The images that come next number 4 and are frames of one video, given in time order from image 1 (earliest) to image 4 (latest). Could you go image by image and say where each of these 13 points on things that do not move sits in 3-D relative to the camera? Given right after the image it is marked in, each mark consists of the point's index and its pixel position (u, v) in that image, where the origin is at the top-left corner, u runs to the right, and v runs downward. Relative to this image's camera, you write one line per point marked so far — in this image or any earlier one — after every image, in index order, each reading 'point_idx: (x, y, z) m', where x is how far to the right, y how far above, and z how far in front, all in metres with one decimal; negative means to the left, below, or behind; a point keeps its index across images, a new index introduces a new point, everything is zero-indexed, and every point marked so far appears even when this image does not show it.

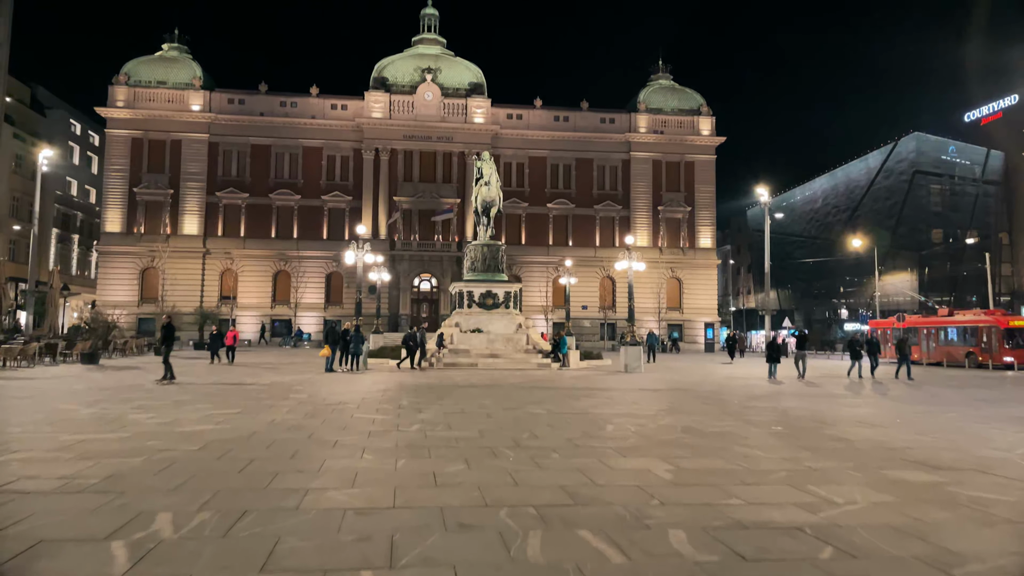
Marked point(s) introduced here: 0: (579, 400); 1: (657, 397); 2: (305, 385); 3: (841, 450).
0: (+1.4, -2.4, +14.7) m
1: (+3.3, -2.5, +15.8) m
2: (-5.3, -2.5, +17.7) m
3: (+4.5, -2.2, +9.5) m
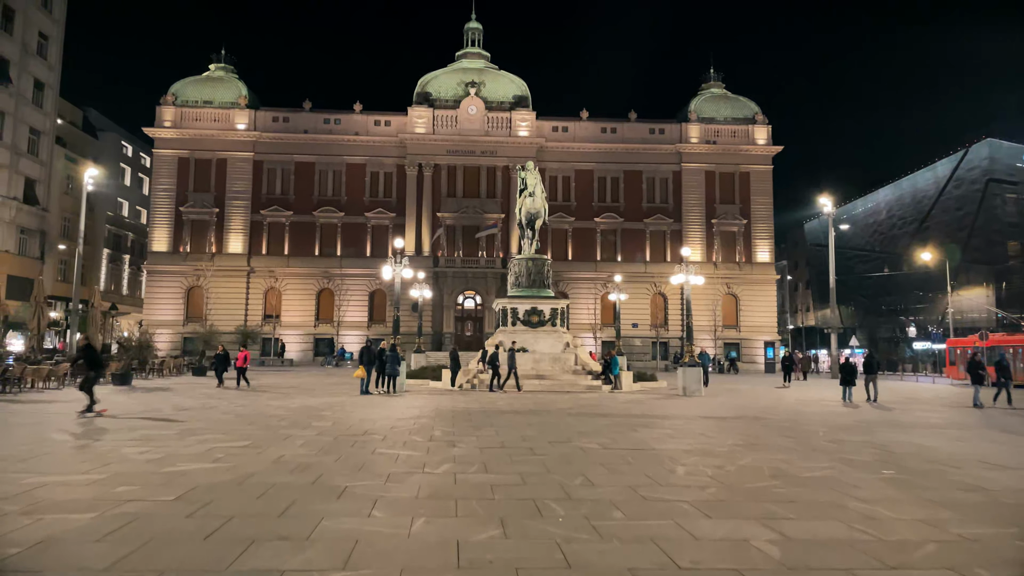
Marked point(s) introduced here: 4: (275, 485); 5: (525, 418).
0: (+2.3, -2.6, +12.8) m
1: (+4.2, -2.7, +13.7) m
2: (-4.2, -2.8, +16.2) m
3: (+5.0, -2.3, +7.3) m
4: (-2.6, -2.1, +7.5) m
5: (+0.3, -2.7, +14.7) m
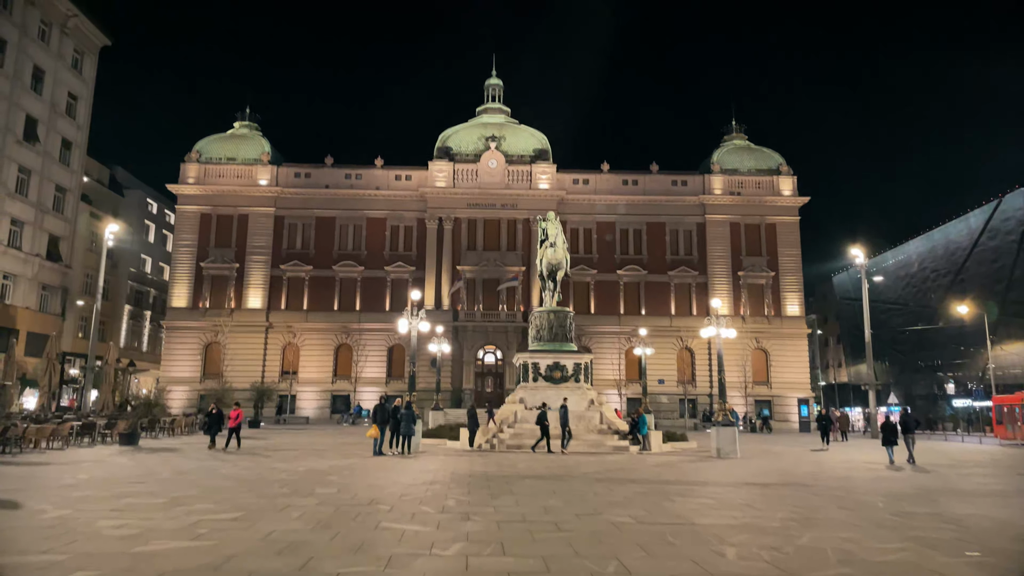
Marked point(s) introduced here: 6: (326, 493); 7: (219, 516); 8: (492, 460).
0: (+2.7, -3.5, +11.4) m
1: (+4.6, -3.7, +12.3) m
2: (-3.7, -4.0, +15.0) m
3: (+5.2, -2.7, +6.0) m
4: (-2.4, -2.6, +6.4) m
5: (+0.7, -3.8, +13.5) m
6: (-3.1, -3.4, +11.7) m
7: (-3.9, -3.0, +9.3) m
8: (-0.5, -4.7, +19.2) m
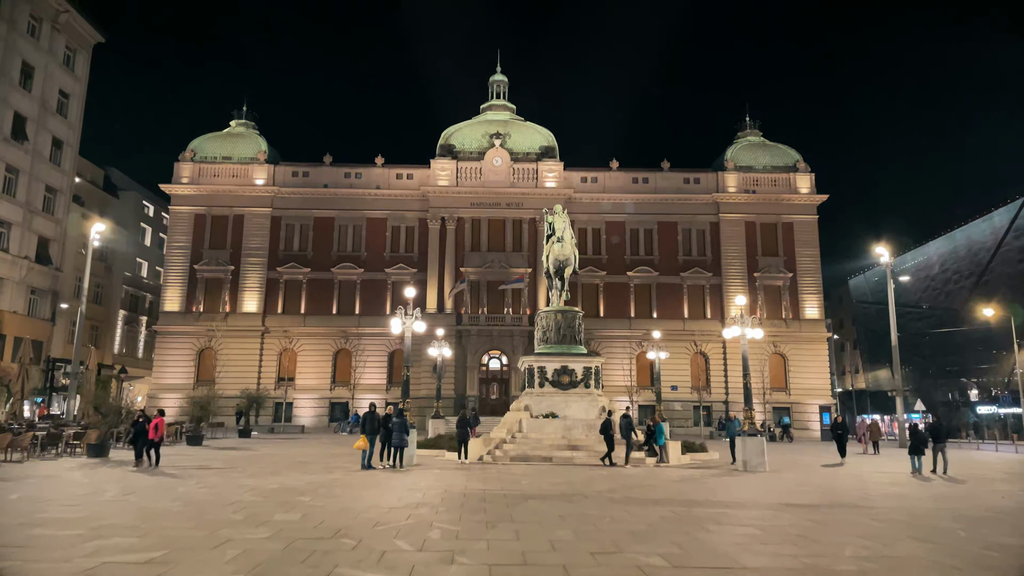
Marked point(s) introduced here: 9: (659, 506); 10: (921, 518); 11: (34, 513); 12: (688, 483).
0: (+2.7, -3.2, +9.3) m
1: (+4.6, -3.4, +10.2) m
2: (-3.7, -3.8, +13.0) m
3: (+5.1, -2.4, +3.8) m
4: (-2.4, -2.3, +4.3) m
5: (+0.7, -3.6, +11.4) m
6: (-3.1, -3.2, +9.7) m
7: (-3.9, -2.8, +7.2) m
8: (-0.5, -4.6, +17.1) m
9: (+2.5, -3.6, +11.7) m
10: (+6.8, -3.8, +11.6) m
11: (-7.2, -3.4, +10.6) m
12: (+4.1, -4.5, +16.1) m
